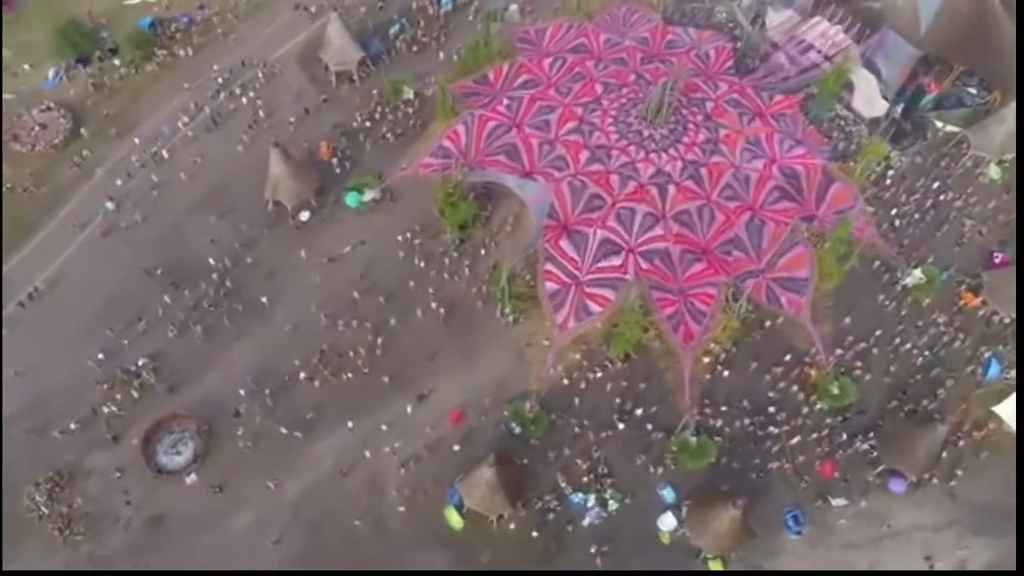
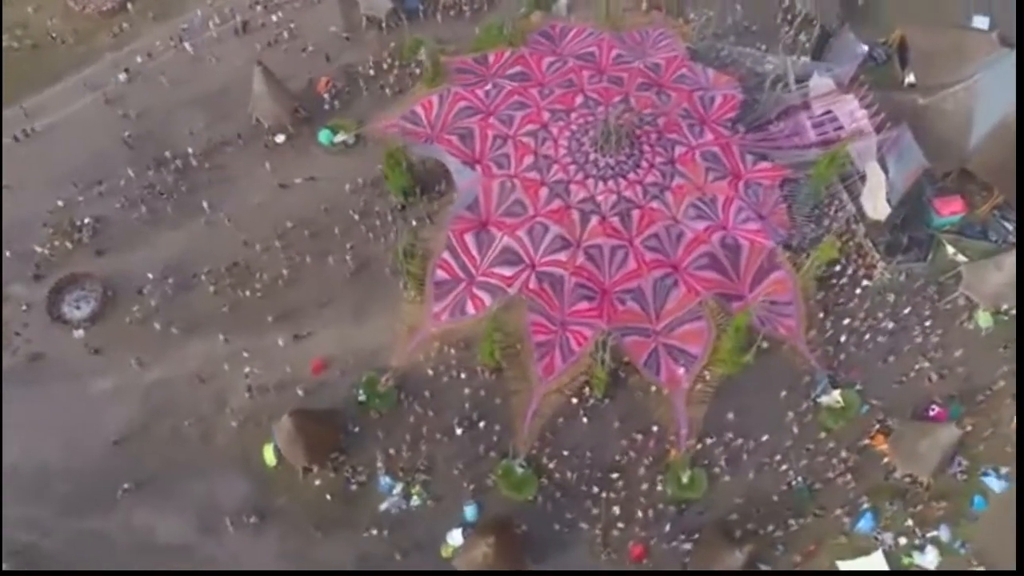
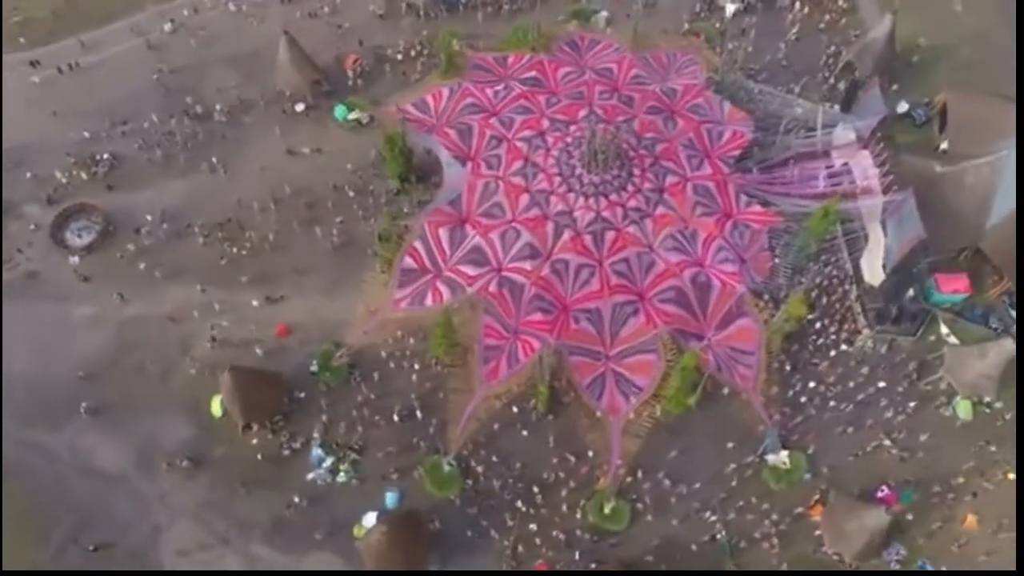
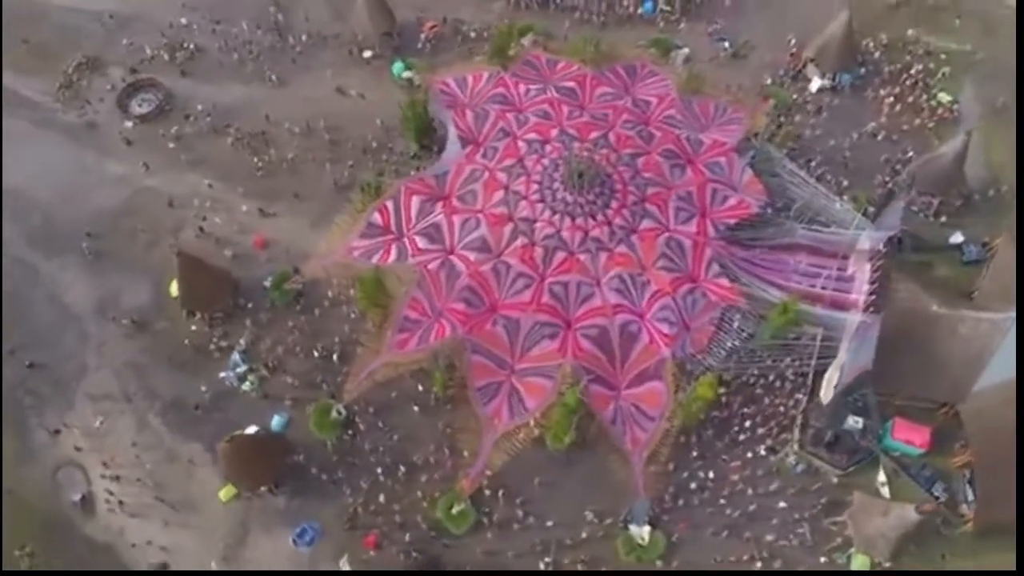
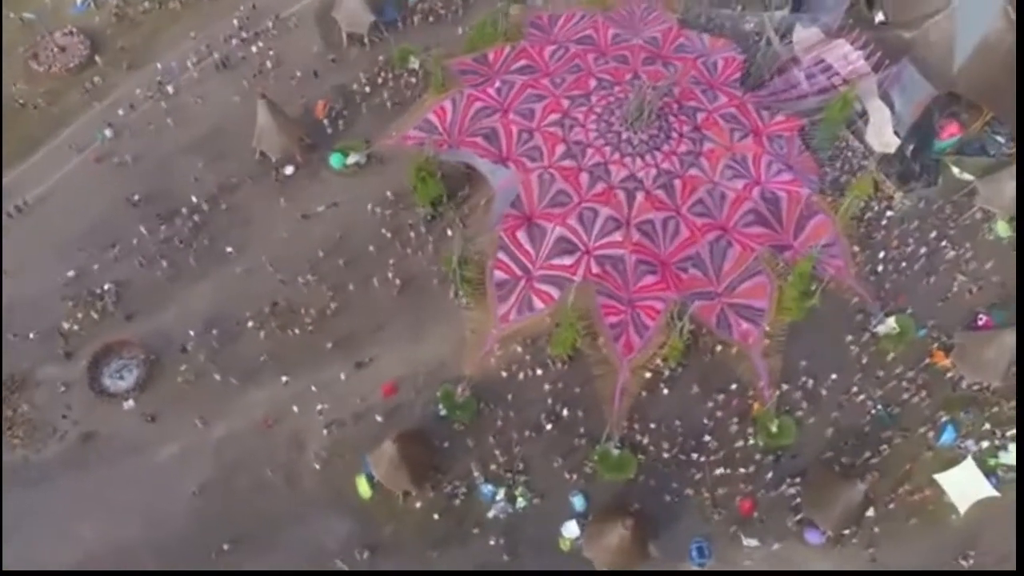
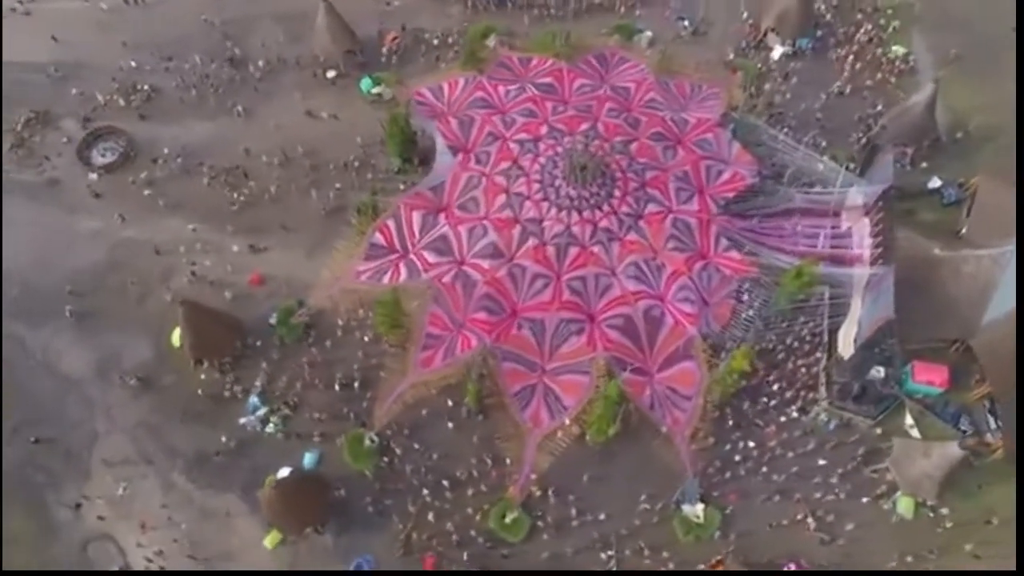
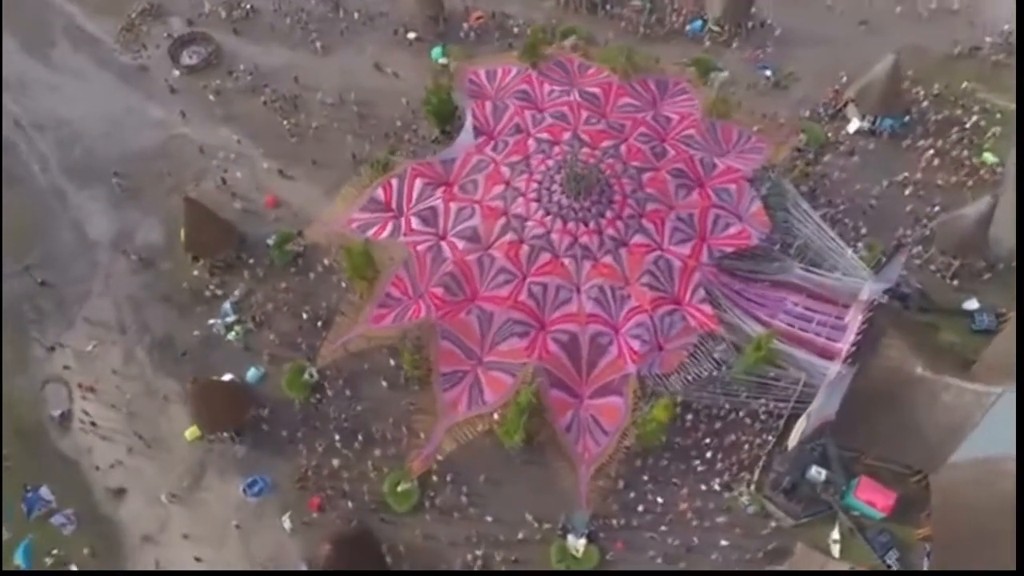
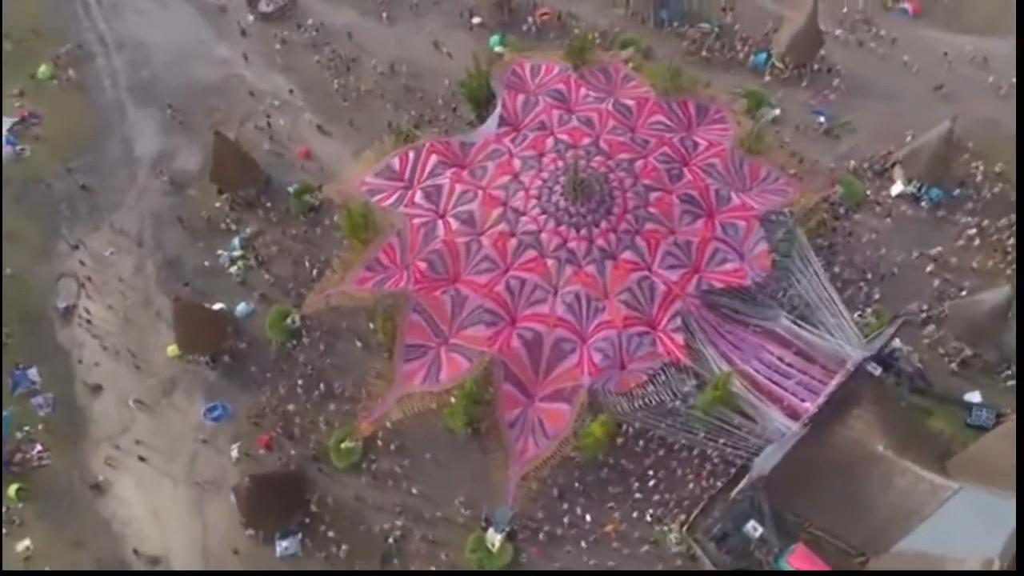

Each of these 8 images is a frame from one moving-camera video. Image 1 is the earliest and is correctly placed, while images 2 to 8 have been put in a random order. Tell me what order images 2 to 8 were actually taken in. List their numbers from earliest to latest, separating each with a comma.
5, 2, 3, 6, 4, 7, 8
